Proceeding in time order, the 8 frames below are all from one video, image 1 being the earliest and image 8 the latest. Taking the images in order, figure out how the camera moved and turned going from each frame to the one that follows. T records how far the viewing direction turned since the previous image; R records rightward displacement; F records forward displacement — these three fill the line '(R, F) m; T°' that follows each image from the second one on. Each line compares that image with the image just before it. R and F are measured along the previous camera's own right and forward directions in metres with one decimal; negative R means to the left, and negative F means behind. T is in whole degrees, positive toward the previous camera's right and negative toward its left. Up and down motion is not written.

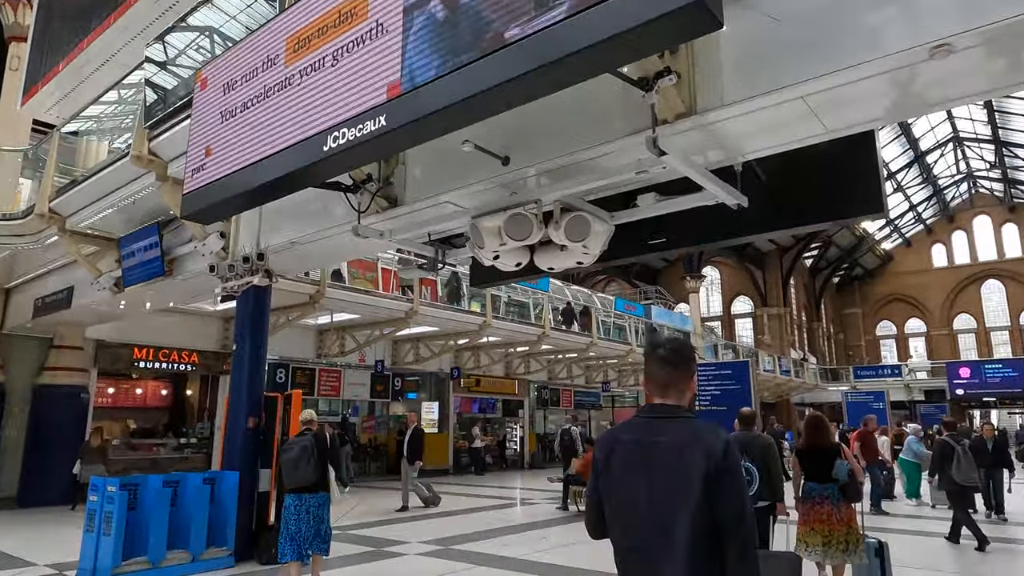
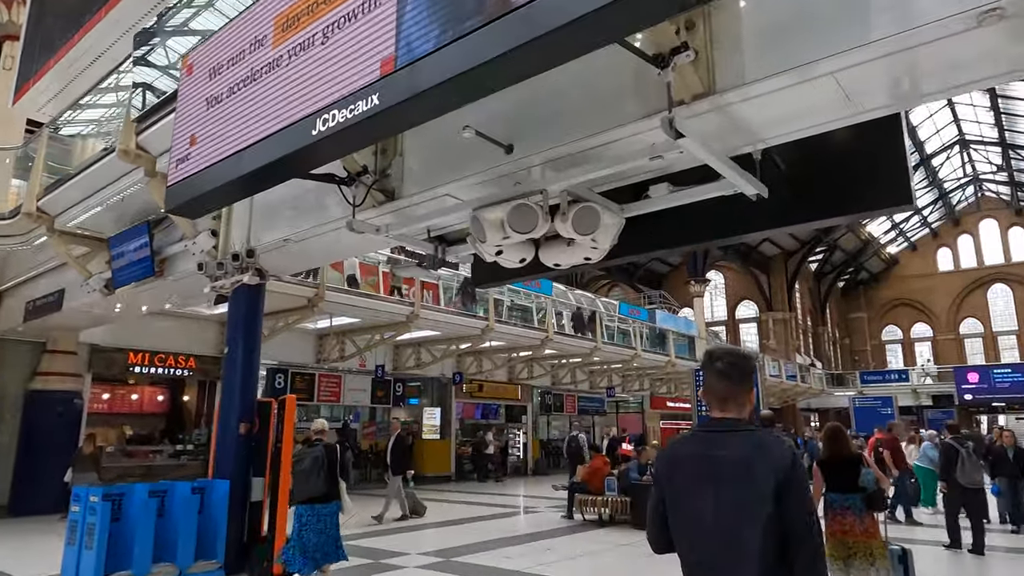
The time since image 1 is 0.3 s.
(0.0, +0.3) m; 0°
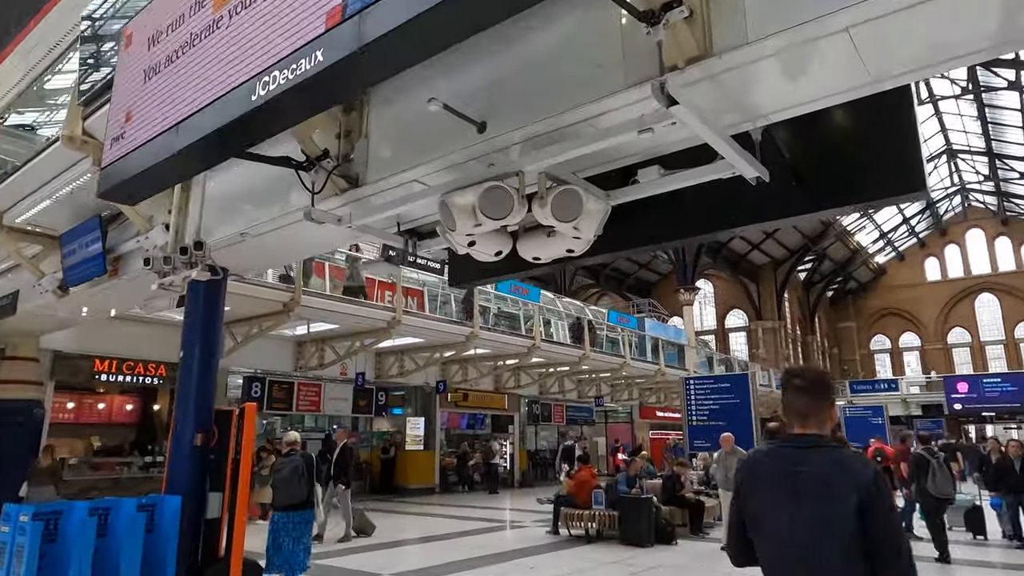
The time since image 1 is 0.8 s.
(+0.1, +0.4) m; +1°
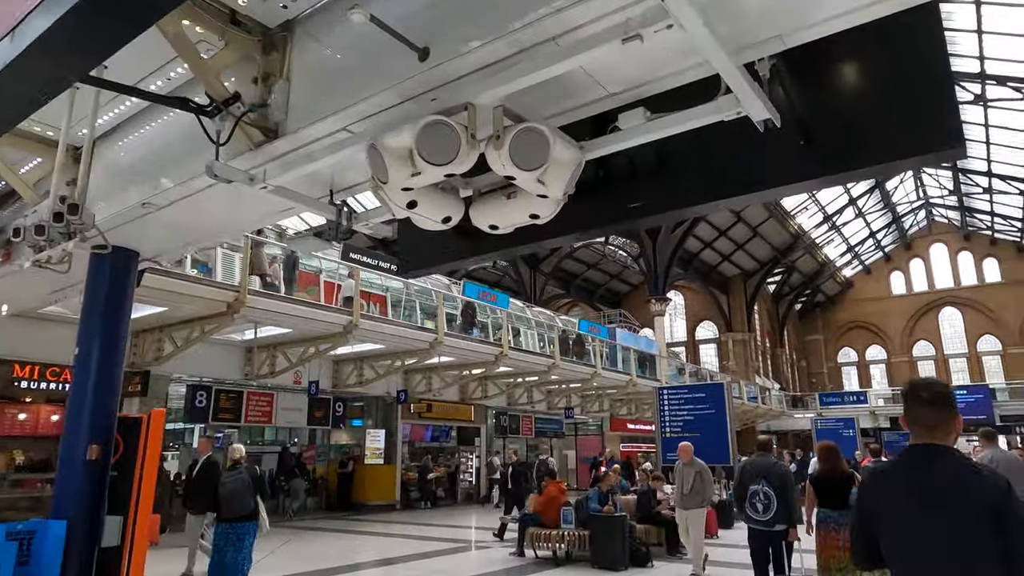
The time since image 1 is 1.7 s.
(+0.1, +0.7) m; +3°
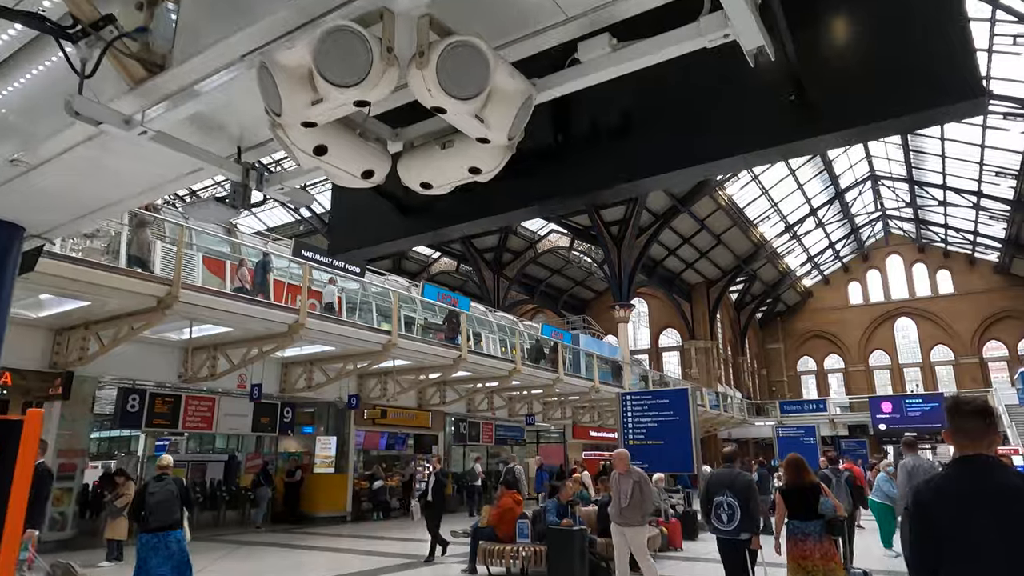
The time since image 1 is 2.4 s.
(+0.1, +0.5) m; +3°
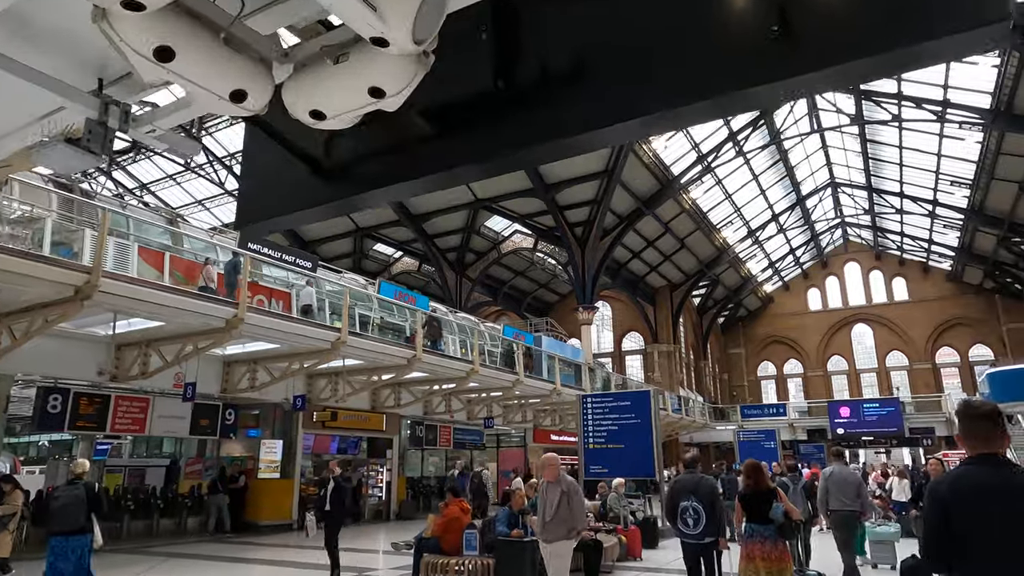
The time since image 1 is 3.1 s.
(+0.2, +0.5) m; +3°
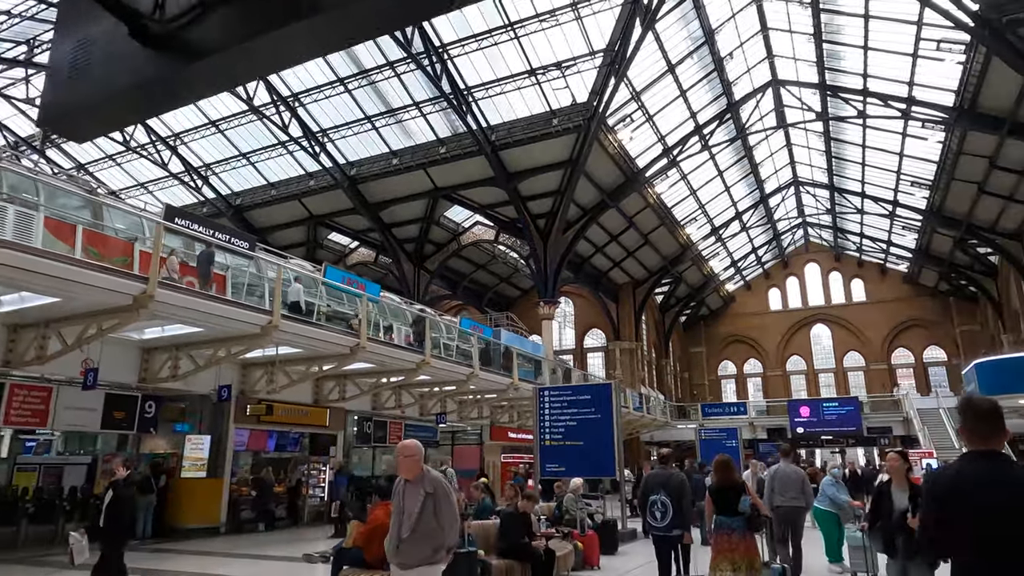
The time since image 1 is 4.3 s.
(+0.2, +1.0) m; +3°
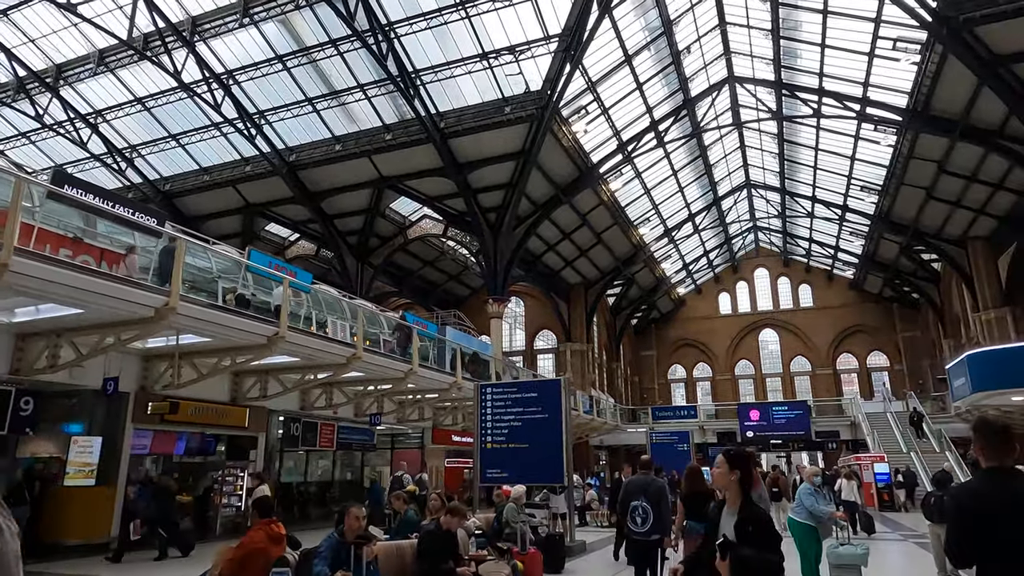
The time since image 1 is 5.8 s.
(+0.2, +1.2) m; +4°
